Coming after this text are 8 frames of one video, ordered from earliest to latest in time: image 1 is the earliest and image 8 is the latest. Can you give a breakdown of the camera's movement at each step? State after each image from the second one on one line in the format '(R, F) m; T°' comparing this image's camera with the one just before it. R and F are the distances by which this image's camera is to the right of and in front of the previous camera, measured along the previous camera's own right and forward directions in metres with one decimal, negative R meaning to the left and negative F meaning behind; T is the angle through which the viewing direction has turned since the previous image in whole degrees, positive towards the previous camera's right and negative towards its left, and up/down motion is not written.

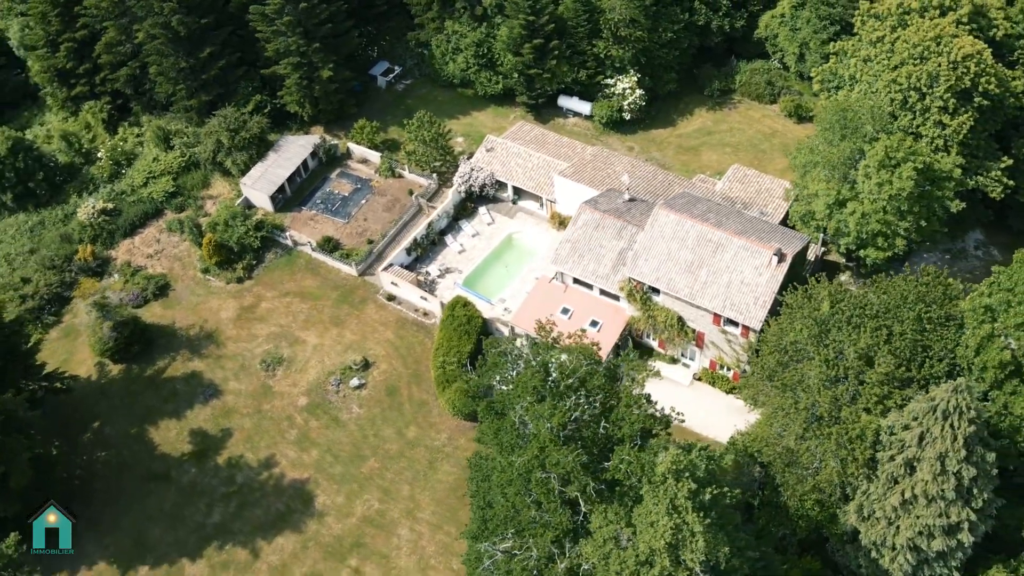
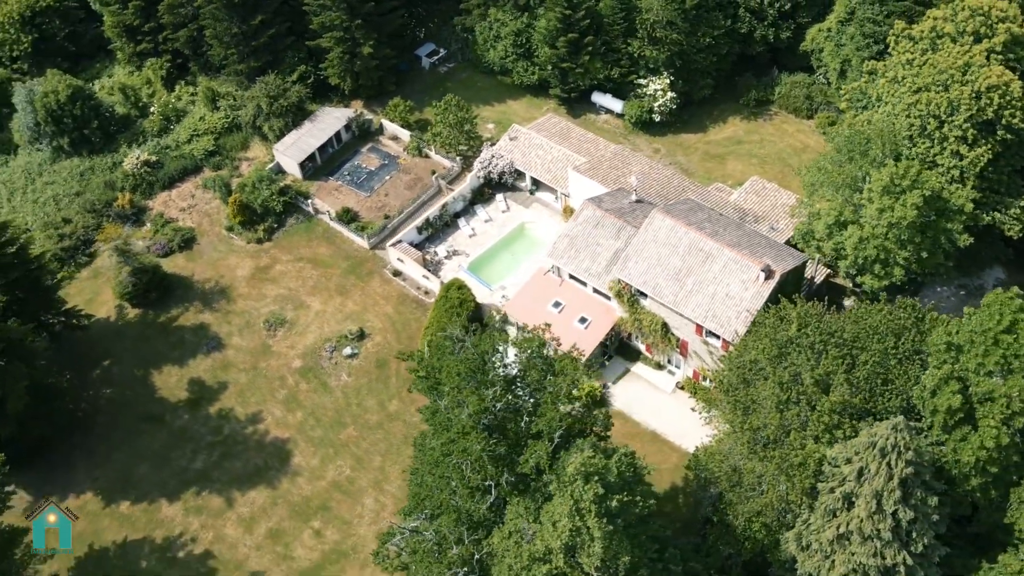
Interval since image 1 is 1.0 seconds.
(+4.7, -0.2) m; -6°
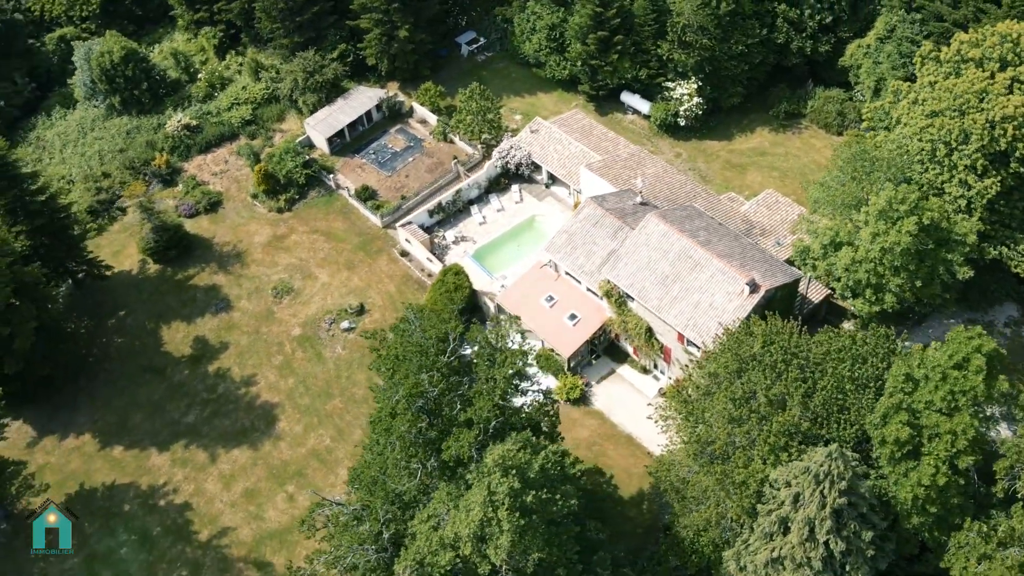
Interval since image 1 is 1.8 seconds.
(+4.1, -0.1) m; -5°
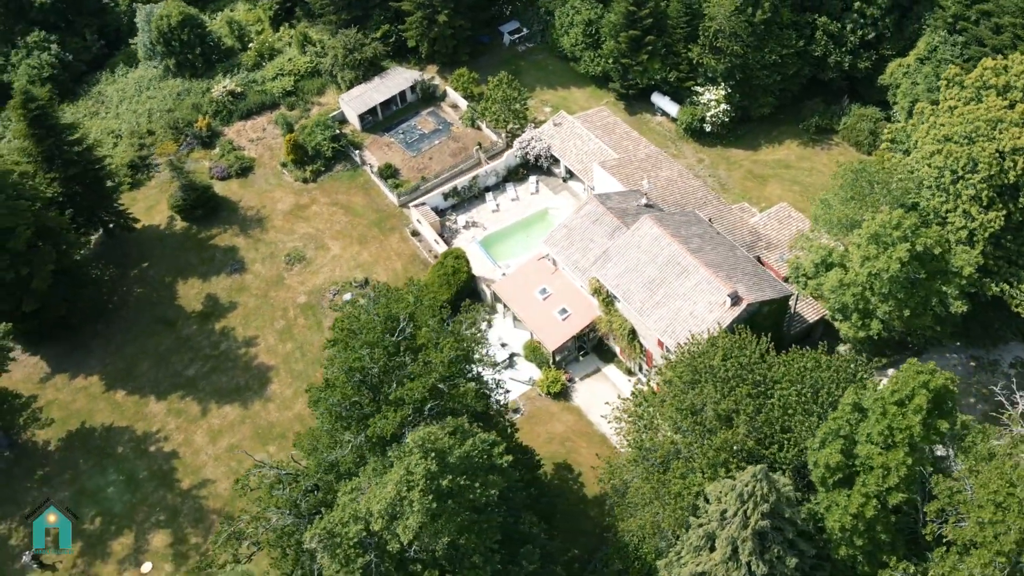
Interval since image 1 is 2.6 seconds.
(+4.2, -0.1) m; -5°
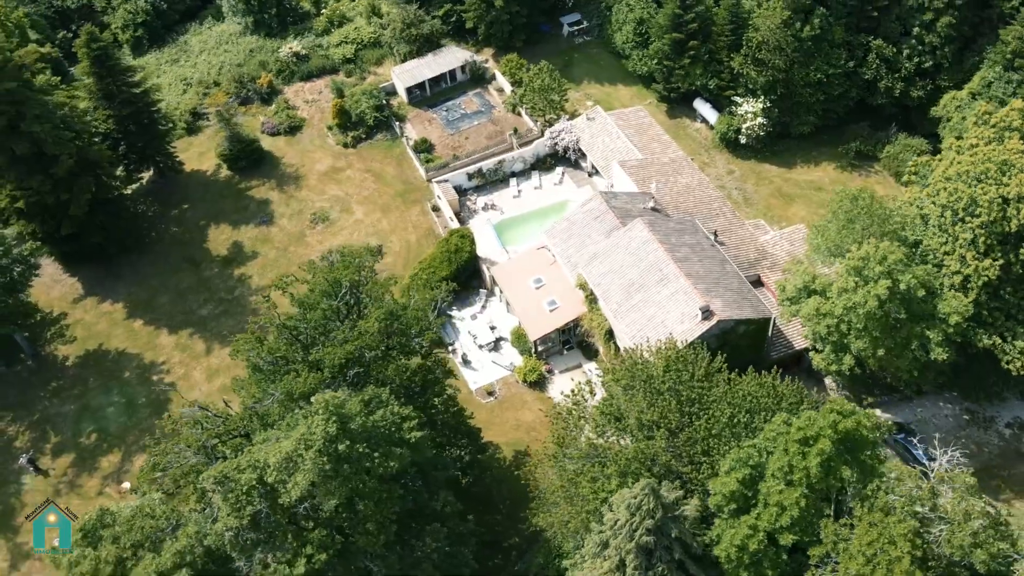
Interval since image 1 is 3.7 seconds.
(+5.6, -0.1) m; -7°
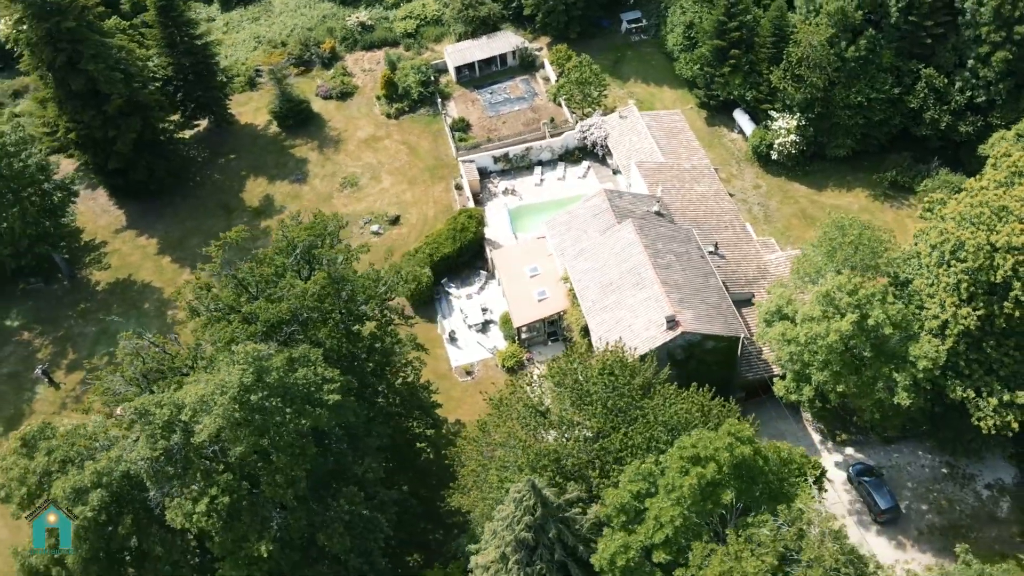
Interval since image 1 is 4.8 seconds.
(+5.6, 0.0) m; -7°
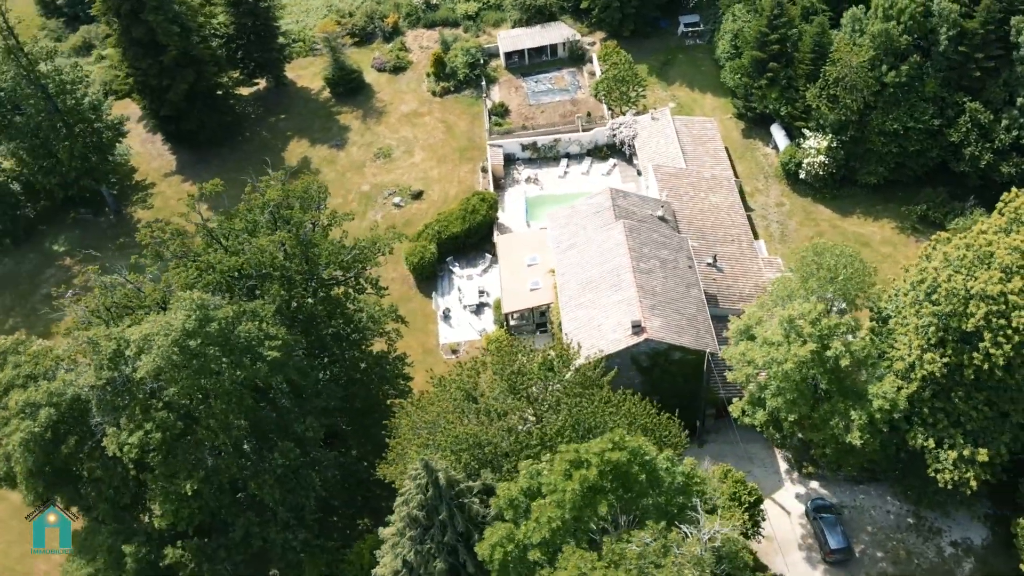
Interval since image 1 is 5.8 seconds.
(+5.3, 0.0) m; -7°
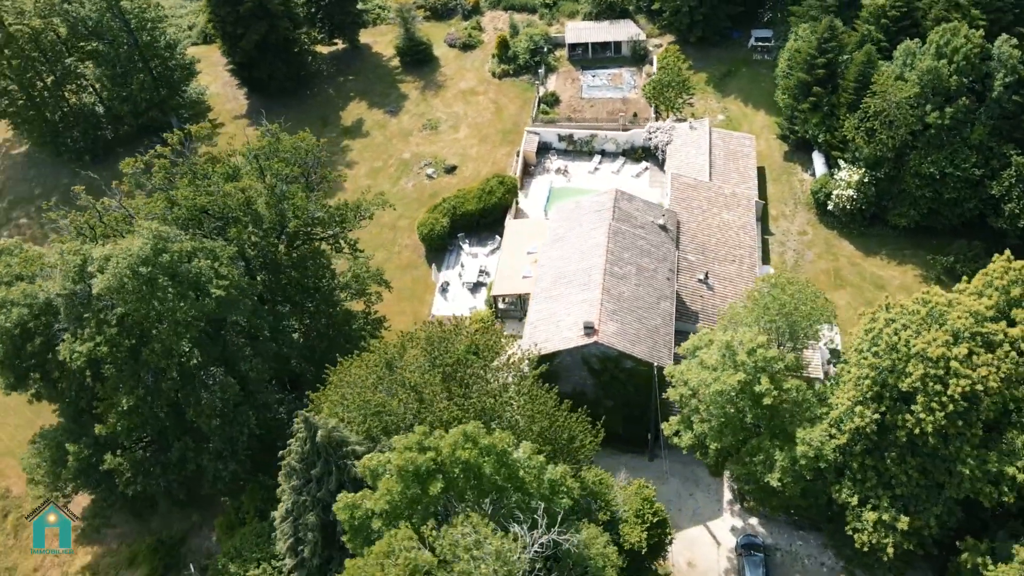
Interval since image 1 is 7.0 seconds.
(+6.8, +0.1) m; -9°
